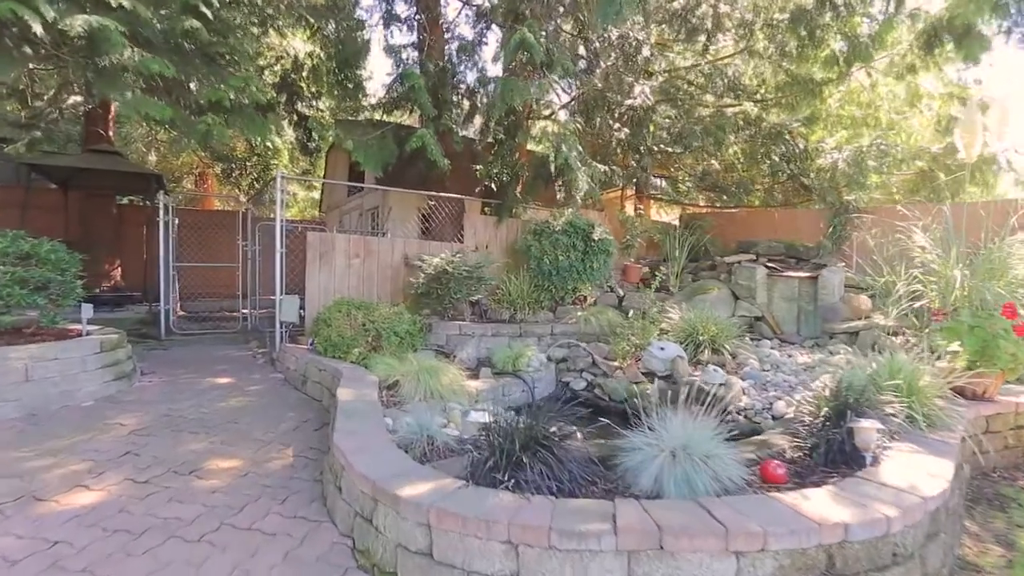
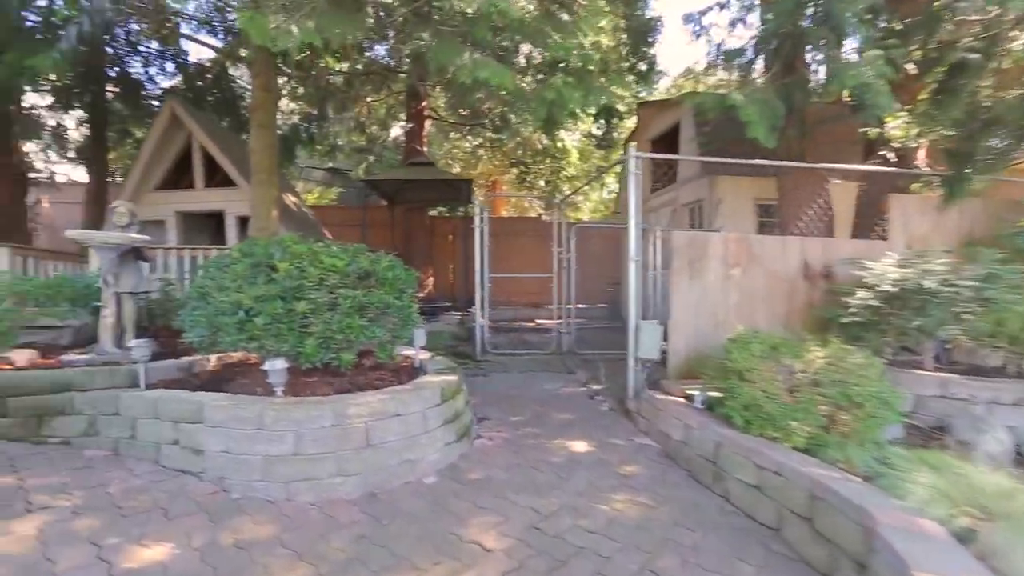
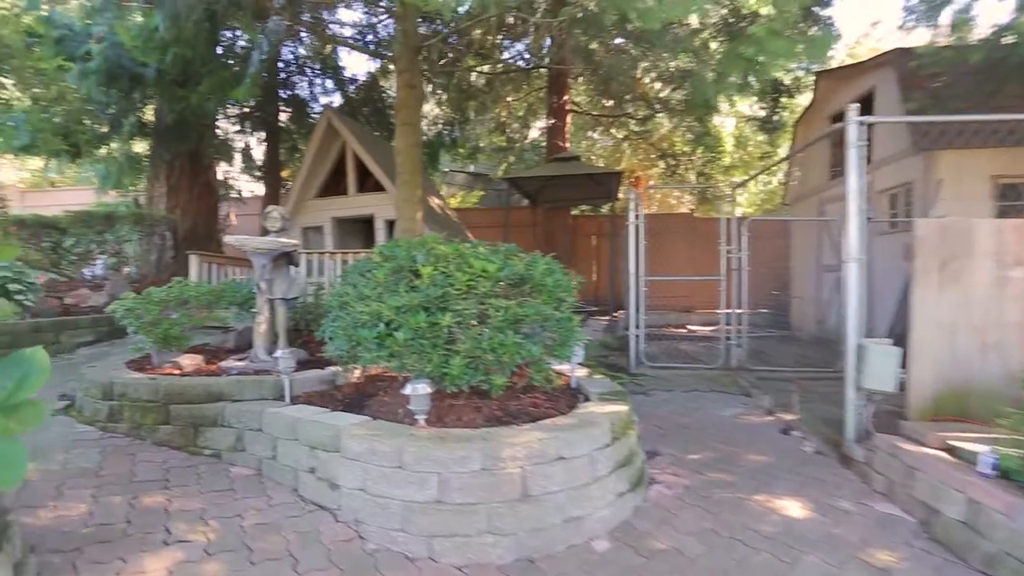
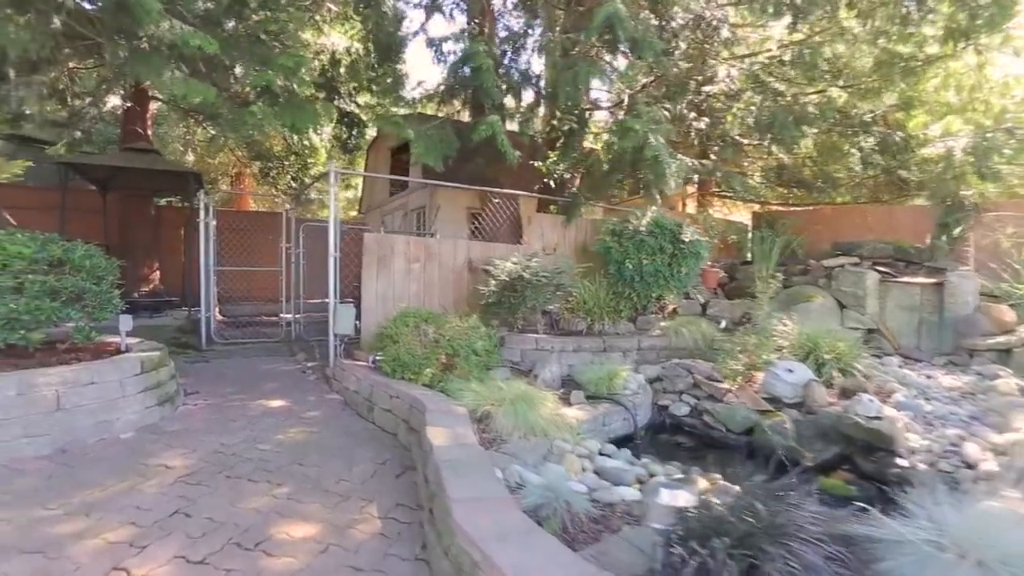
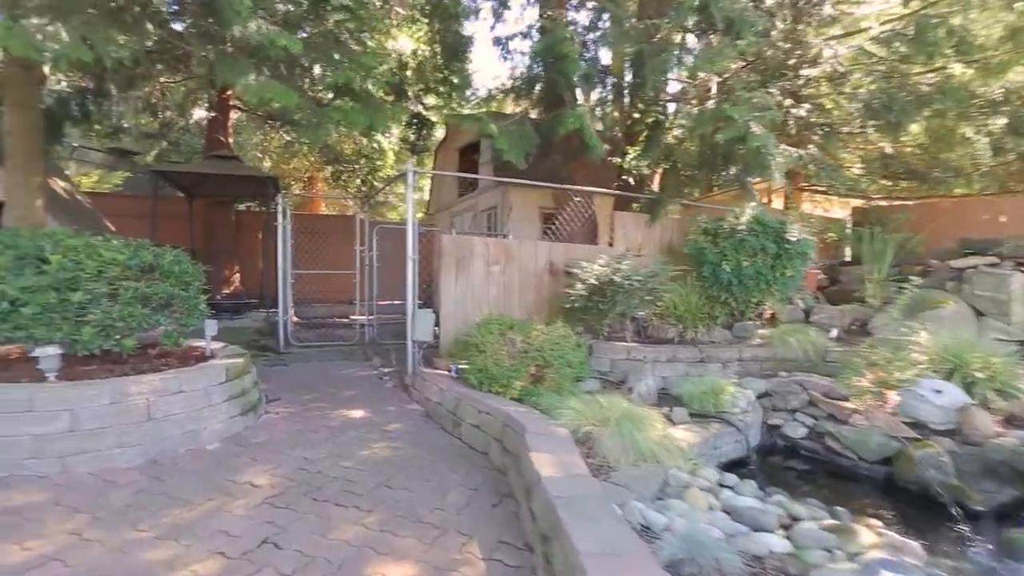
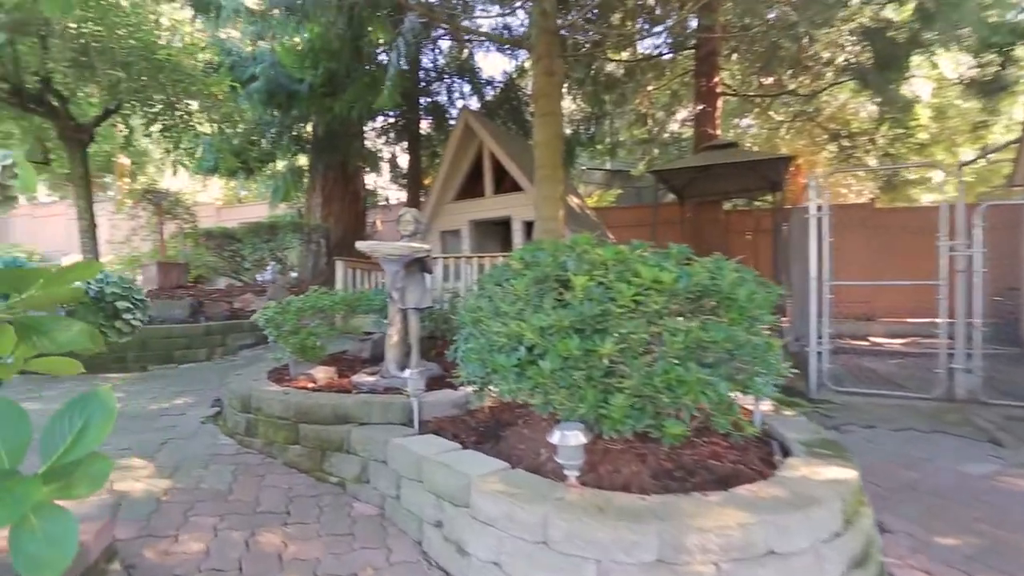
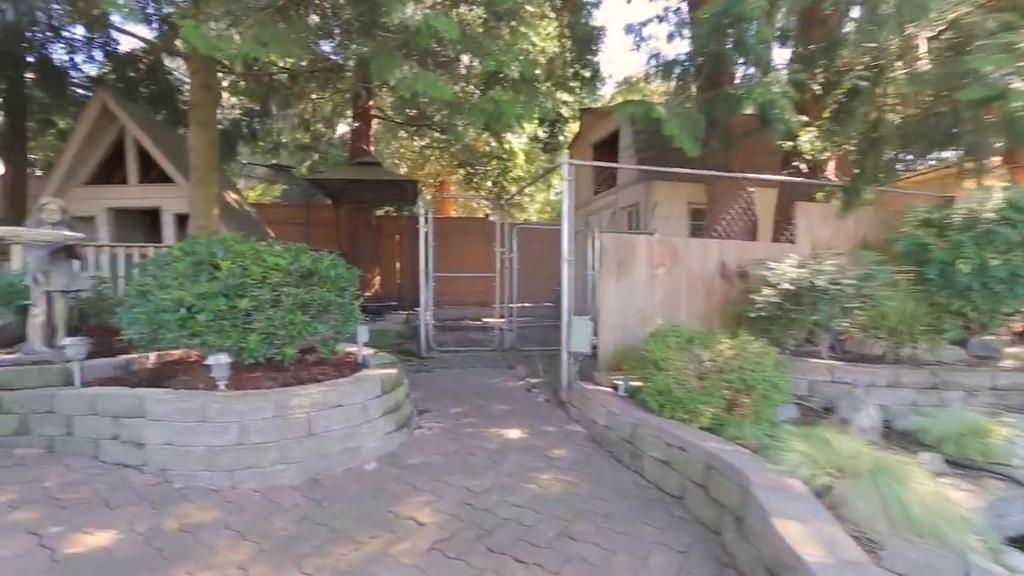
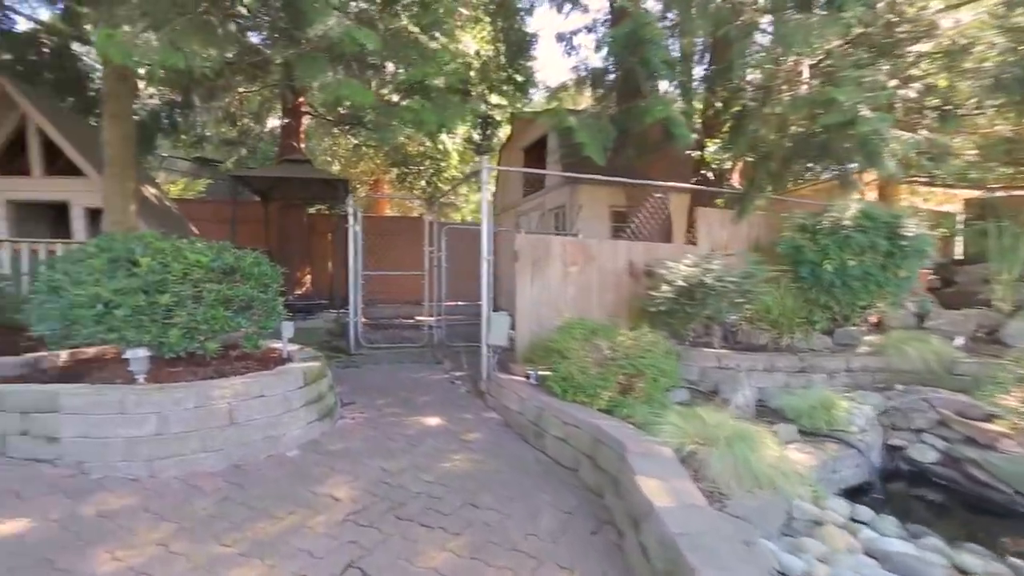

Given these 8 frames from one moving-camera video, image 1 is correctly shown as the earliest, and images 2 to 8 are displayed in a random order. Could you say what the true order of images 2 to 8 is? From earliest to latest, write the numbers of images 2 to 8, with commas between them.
4, 5, 8, 7, 2, 3, 6
